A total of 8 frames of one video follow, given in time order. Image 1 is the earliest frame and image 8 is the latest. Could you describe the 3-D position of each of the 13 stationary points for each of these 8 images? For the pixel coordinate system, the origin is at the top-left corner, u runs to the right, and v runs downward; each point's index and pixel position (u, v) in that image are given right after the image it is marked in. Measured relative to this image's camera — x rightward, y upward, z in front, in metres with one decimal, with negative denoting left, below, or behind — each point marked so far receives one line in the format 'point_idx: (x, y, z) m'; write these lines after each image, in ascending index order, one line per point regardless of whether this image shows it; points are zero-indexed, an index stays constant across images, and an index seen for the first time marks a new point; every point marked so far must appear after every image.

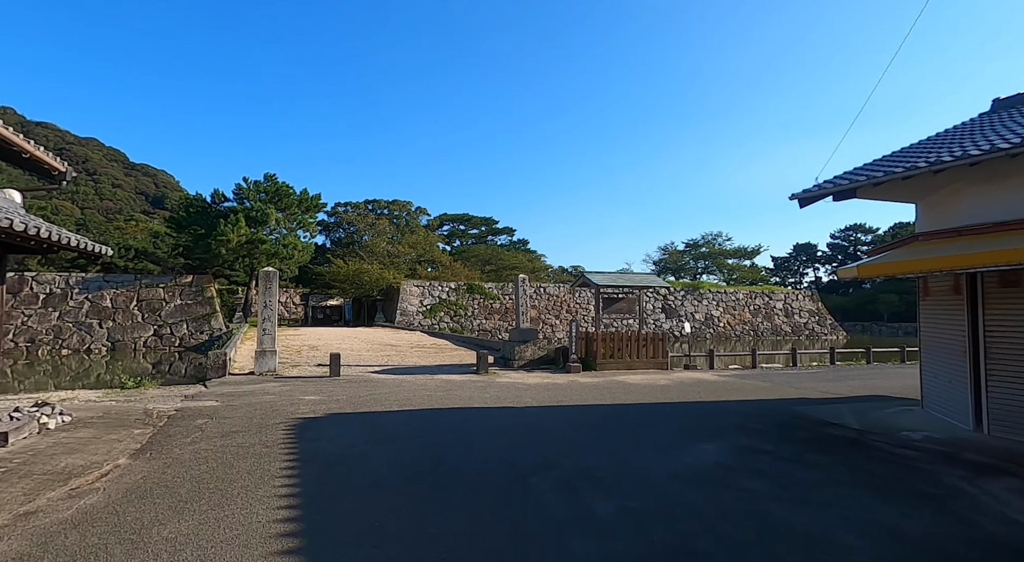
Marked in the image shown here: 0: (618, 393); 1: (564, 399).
0: (+1.6, -1.7, +8.1) m
1: (+0.8, -1.6, +7.5) m
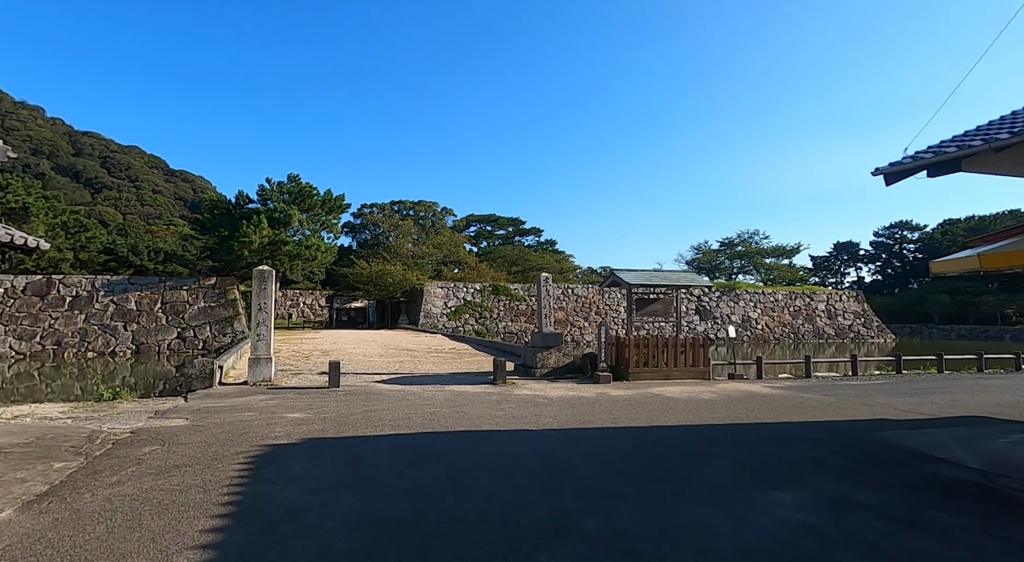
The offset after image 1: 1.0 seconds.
0: (+1.9, -1.6, +6.9) m
1: (+1.0, -1.6, +6.3) m
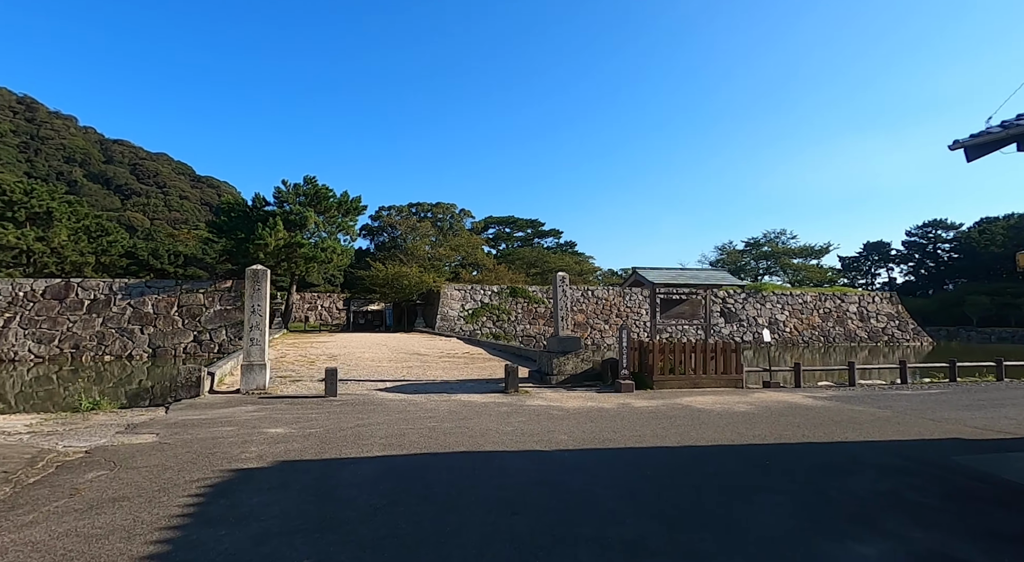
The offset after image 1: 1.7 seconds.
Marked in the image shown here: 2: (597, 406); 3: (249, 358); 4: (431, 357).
0: (+2.0, -1.6, +6.0) m
1: (+1.1, -1.6, +5.5) m
2: (+1.2, -1.7, +7.4) m
3: (-4.0, -1.2, +8.1) m
4: (-2.1, -2.0, +14.0) m
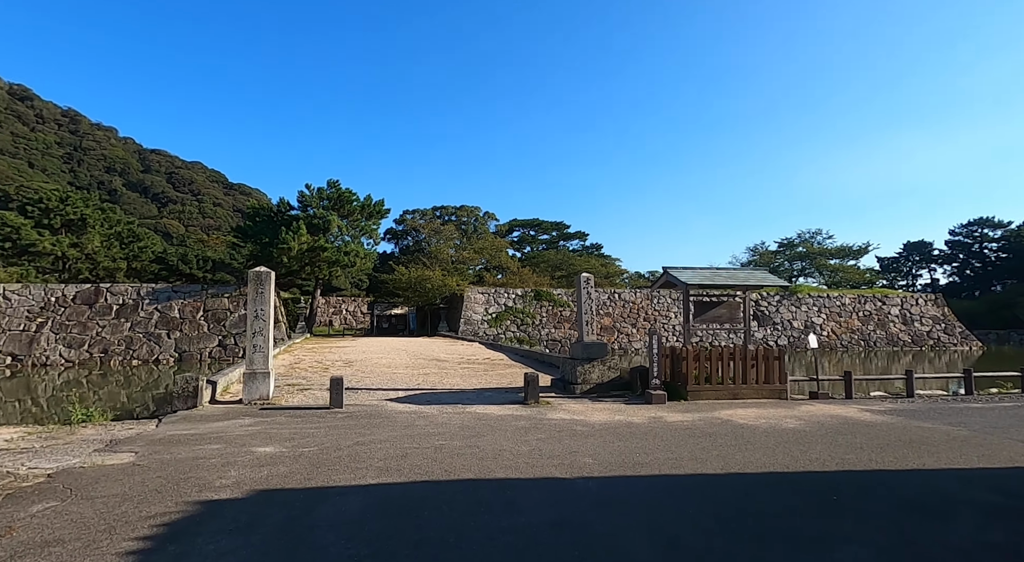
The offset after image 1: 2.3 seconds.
0: (+2.1, -1.6, +5.3) m
1: (+1.2, -1.6, +4.8) m
2: (+1.4, -1.7, +6.7) m
3: (-3.7, -1.2, +7.7) m
4: (-1.5, -2.0, +13.5) m
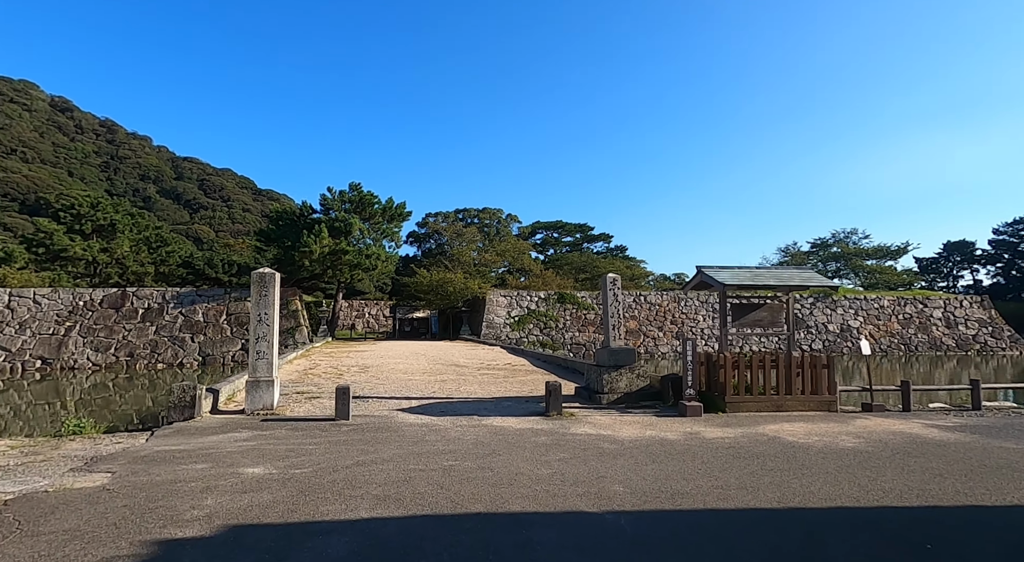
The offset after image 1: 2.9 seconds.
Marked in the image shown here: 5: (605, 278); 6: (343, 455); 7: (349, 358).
0: (+2.3, -1.6, +4.5) m
1: (+1.3, -1.6, +4.1) m
2: (+1.6, -1.7, +6.0) m
3: (-3.4, -1.2, +7.2) m
4: (-1.0, -2.1, +12.9) m
5: (+1.6, +0.1, +9.5) m
6: (-1.5, -1.6, +4.9) m
7: (-4.6, -2.2, +15.1) m
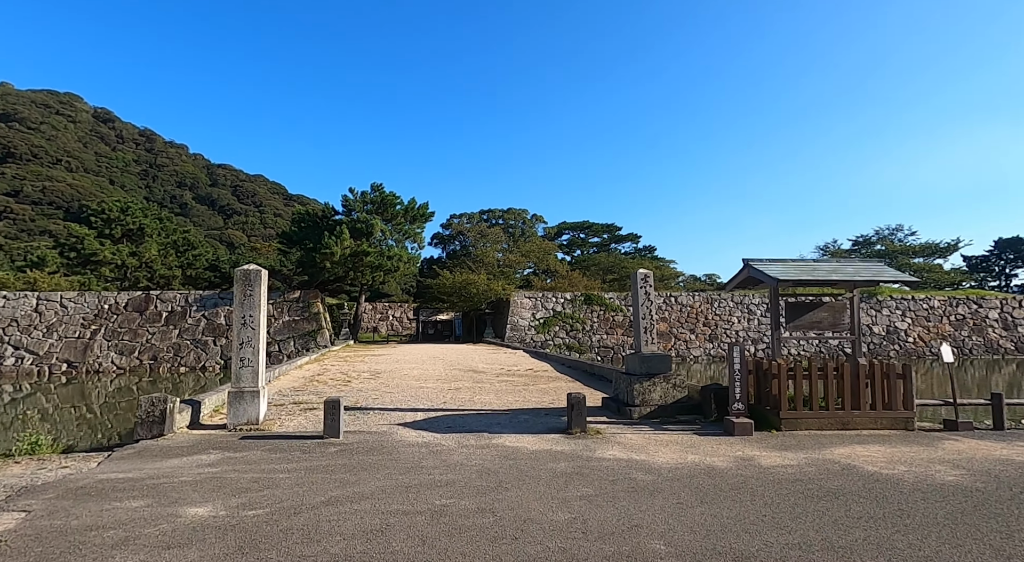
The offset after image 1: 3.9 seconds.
0: (+2.3, -1.5, +3.5) m
1: (+1.4, -1.5, +3.1) m
2: (+1.8, -1.7, +4.9) m
3: (-3.2, -1.2, +6.4) m
4: (-0.5, -2.1, +12.0) m
5: (+1.9, +0.1, +8.4) m
6: (-1.5, -1.5, +4.0) m
7: (-4.0, -2.2, +14.4) m
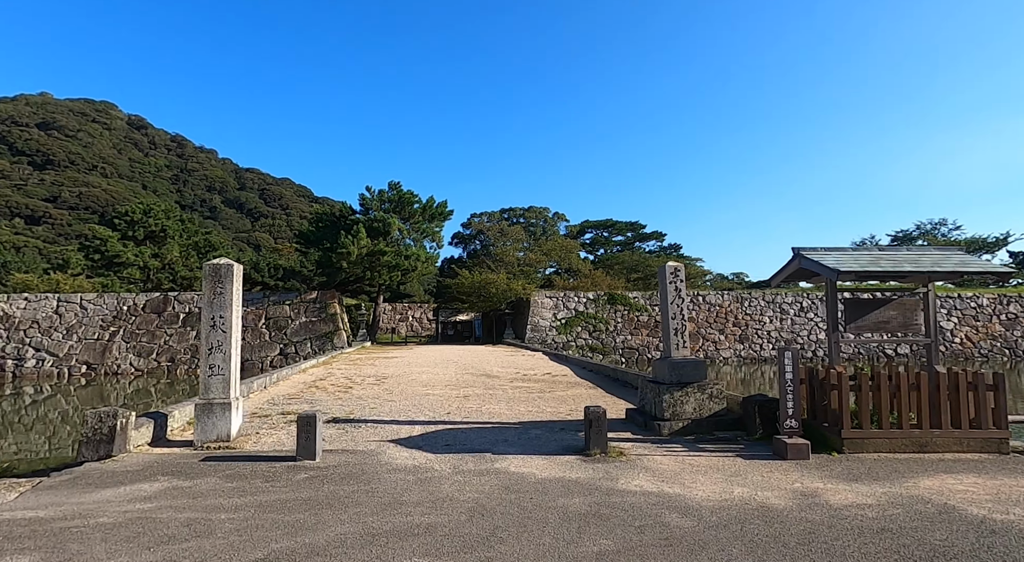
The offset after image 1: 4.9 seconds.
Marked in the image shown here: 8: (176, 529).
0: (+2.3, -1.5, +2.4) m
1: (+1.3, -1.4, +2.1) m
2: (+1.8, -1.6, +3.9) m
3: (-3.2, -1.2, +5.6) m
4: (-0.2, -2.0, +11.1) m
5: (+2.1, +0.2, +7.4) m
6: (-1.5, -1.5, +3.2) m
7: (-3.5, -2.1, +13.6) m
8: (-2.1, -1.5, +3.3) m
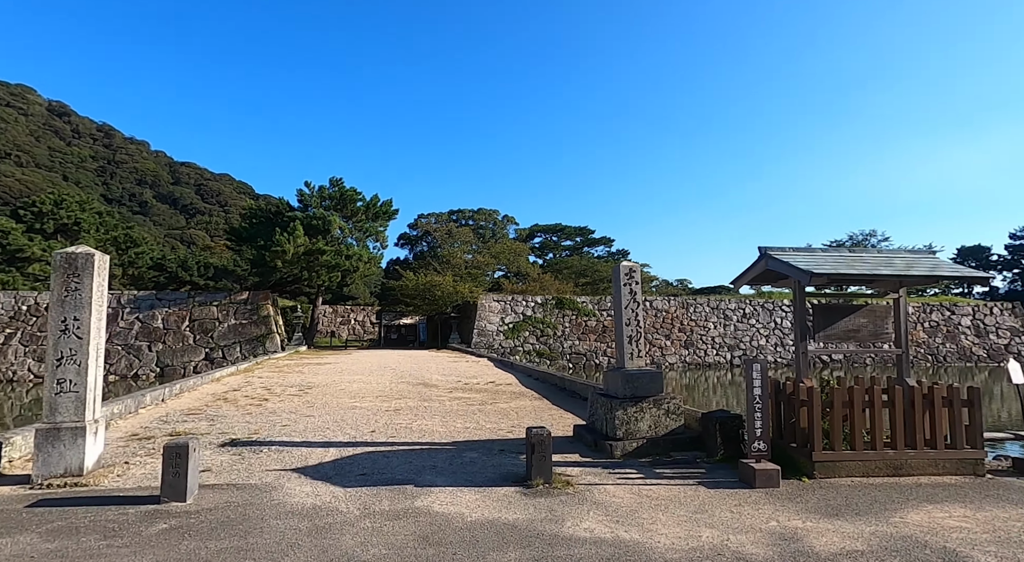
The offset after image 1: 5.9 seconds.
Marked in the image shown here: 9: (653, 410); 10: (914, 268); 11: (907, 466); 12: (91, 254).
0: (+2.0, -1.5, +1.8) m
1: (+1.0, -1.4, +1.4) m
2: (+1.3, -1.6, +3.2) m
3: (-3.8, -1.1, +4.4) m
4: (-1.4, -2.0, +10.1) m
5: (+1.3, +0.2, +6.7) m
6: (-1.9, -1.4, +2.2) m
7: (-4.9, -2.1, +12.4) m
8: (-2.5, -1.4, +2.2) m
9: (+1.5, -1.3, +5.6) m
10: (+4.0, +0.1, +5.5) m
11: (+3.5, -1.6, +4.8) m
12: (-3.6, +0.2, +4.5) m
